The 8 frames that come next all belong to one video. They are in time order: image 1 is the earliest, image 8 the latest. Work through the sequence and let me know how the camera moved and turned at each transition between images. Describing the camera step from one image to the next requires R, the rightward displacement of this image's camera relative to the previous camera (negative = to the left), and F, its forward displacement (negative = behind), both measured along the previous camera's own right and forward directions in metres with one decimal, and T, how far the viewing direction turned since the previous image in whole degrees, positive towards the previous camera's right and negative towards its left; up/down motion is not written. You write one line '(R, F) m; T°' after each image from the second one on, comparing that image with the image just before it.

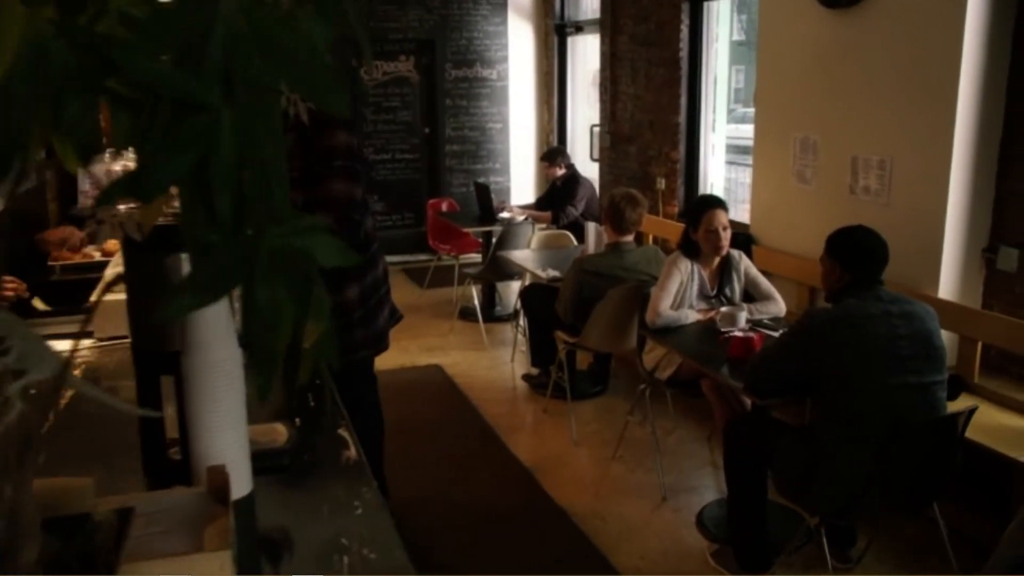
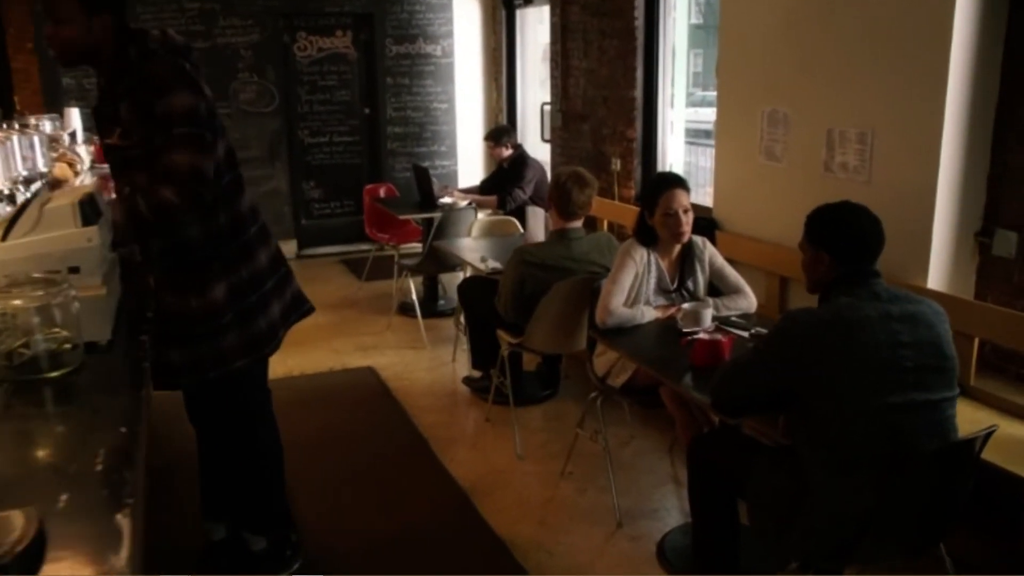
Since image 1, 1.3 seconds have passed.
(+0.1, +0.5) m; +2°
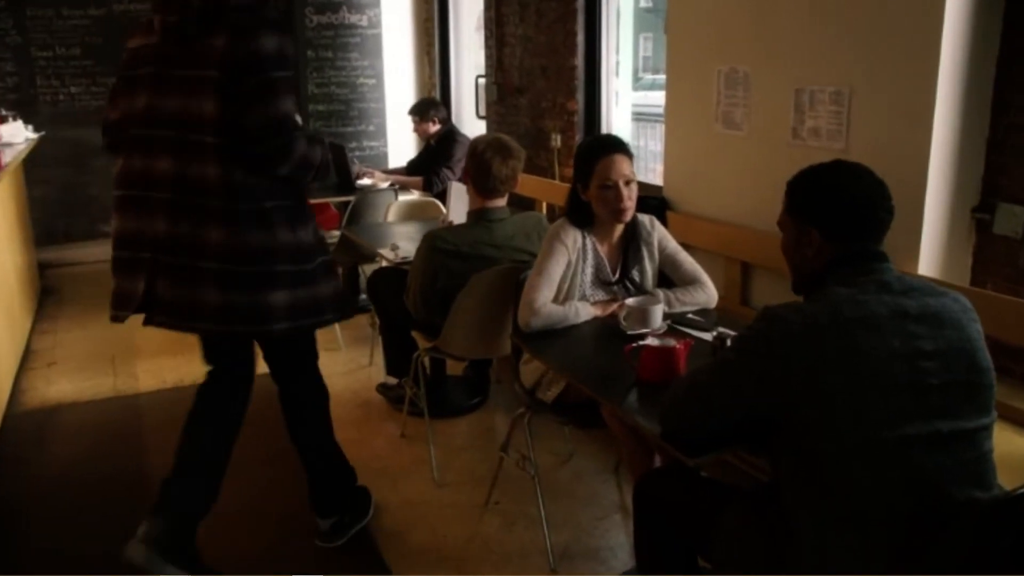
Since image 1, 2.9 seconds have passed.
(+0.1, +0.6) m; +3°
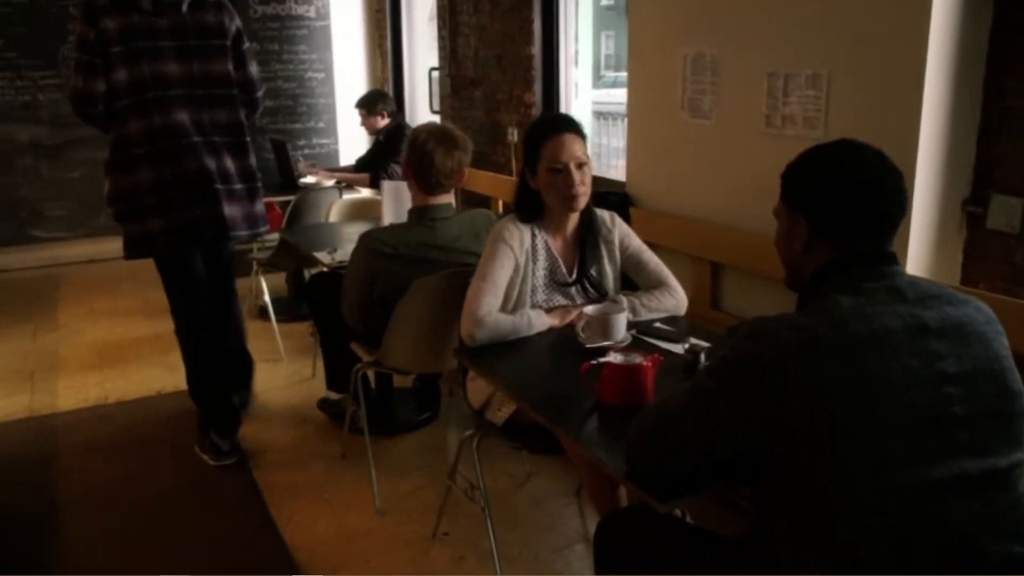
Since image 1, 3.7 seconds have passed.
(0.0, +0.3) m; +2°
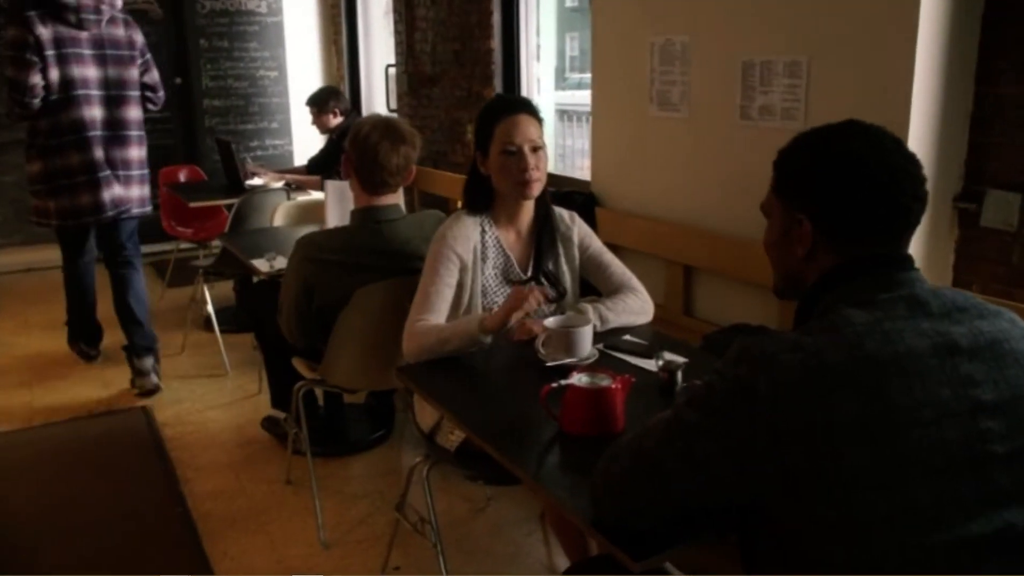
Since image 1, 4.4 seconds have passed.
(0.0, +0.2) m; +2°
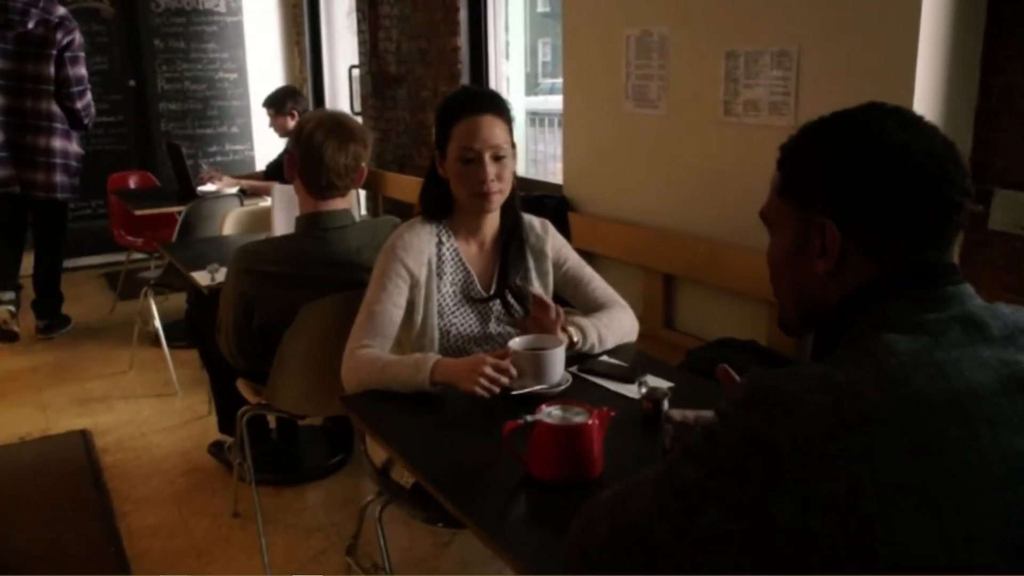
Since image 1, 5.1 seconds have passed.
(0.0, +0.2) m; +1°
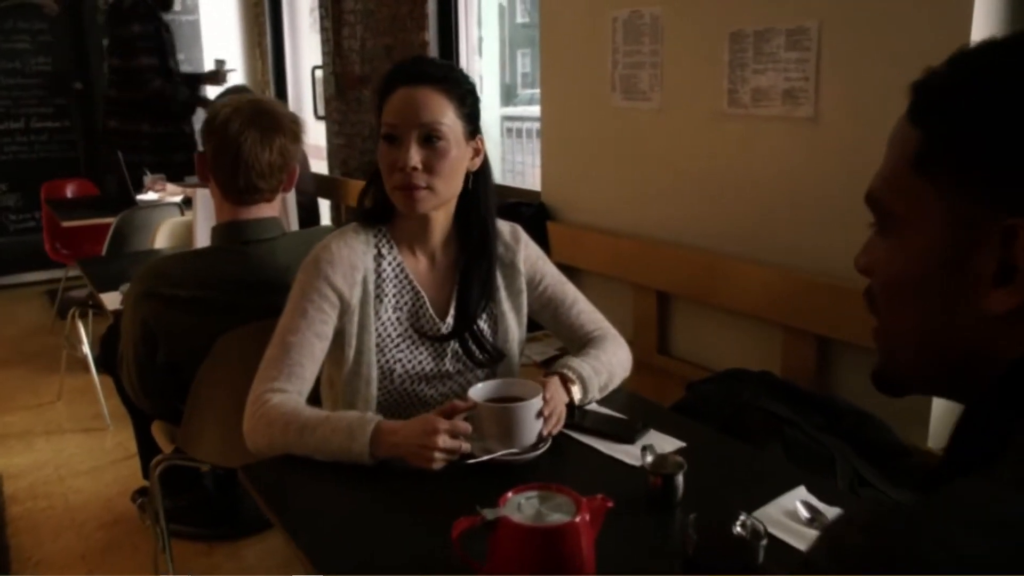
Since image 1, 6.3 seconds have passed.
(0.0, +0.4) m; +1°
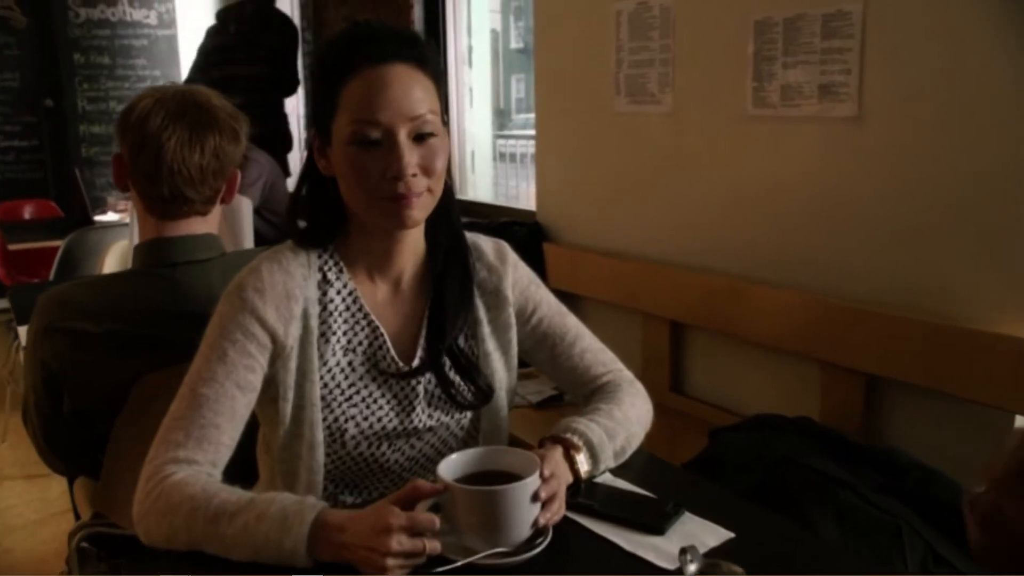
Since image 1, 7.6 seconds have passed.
(0.0, +0.3) m; 0°
